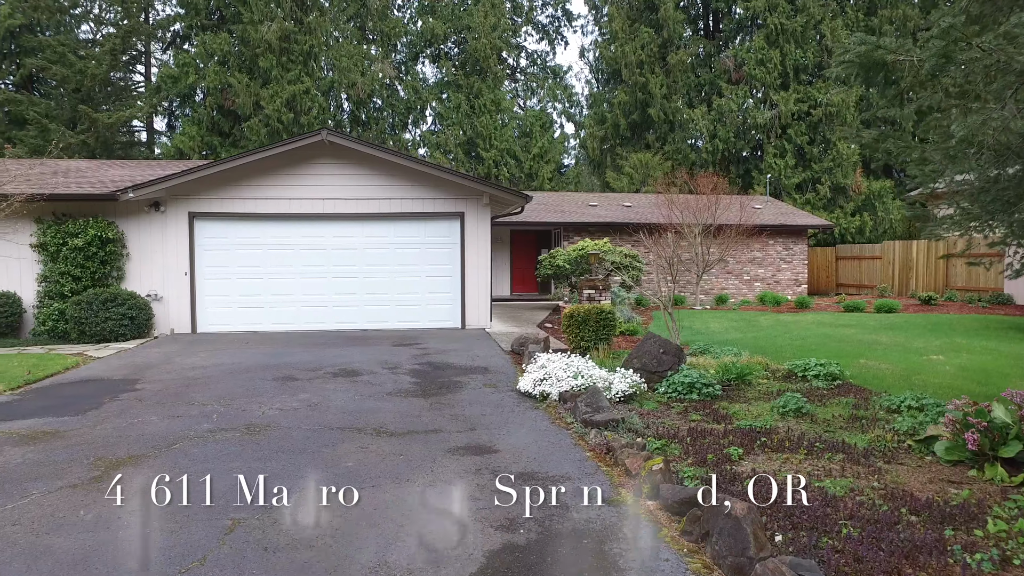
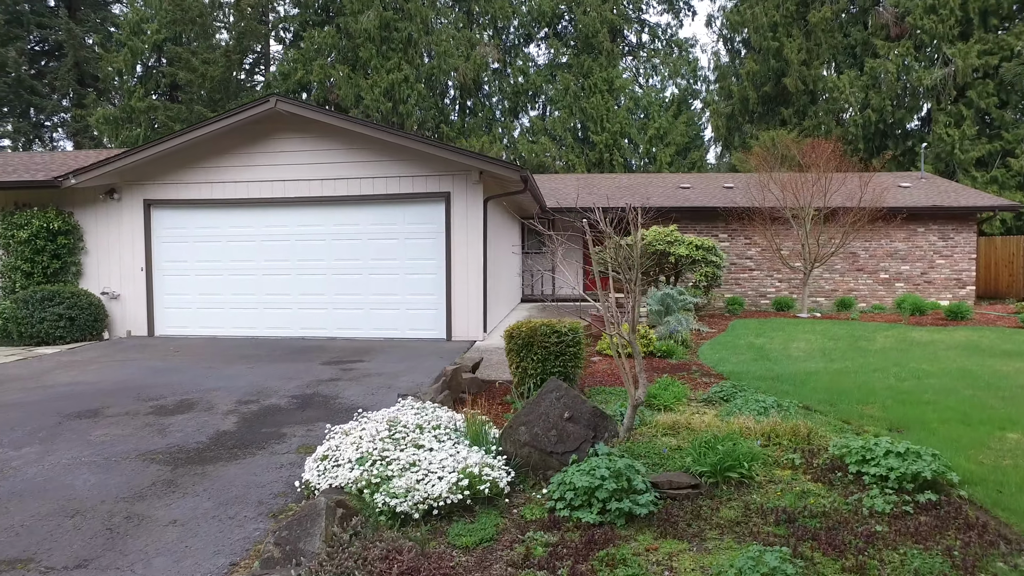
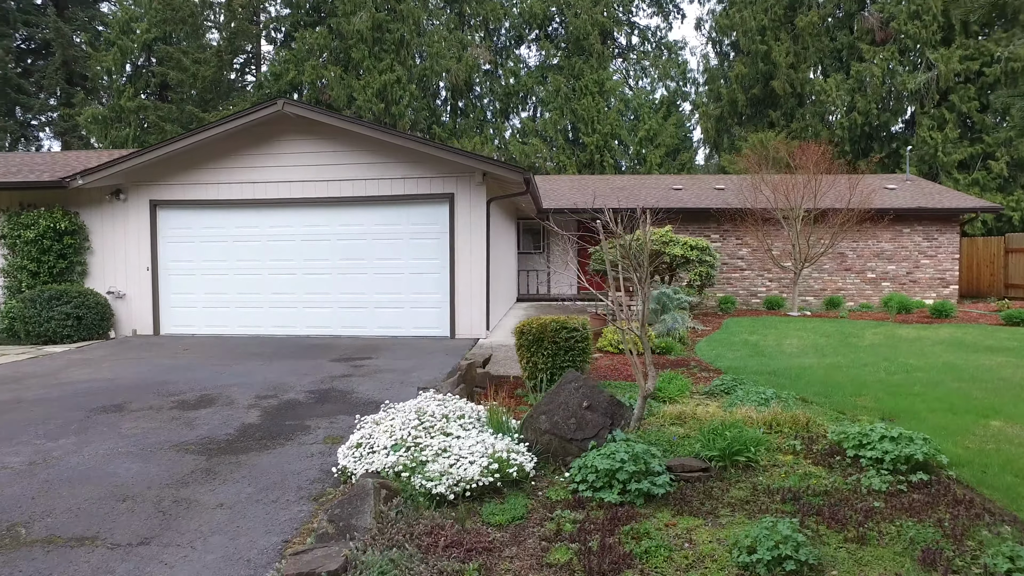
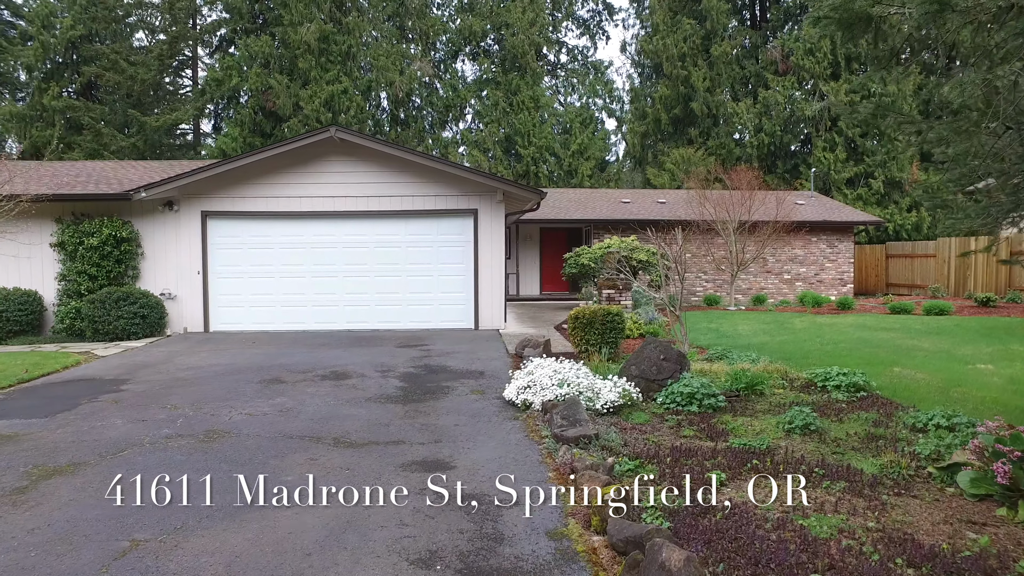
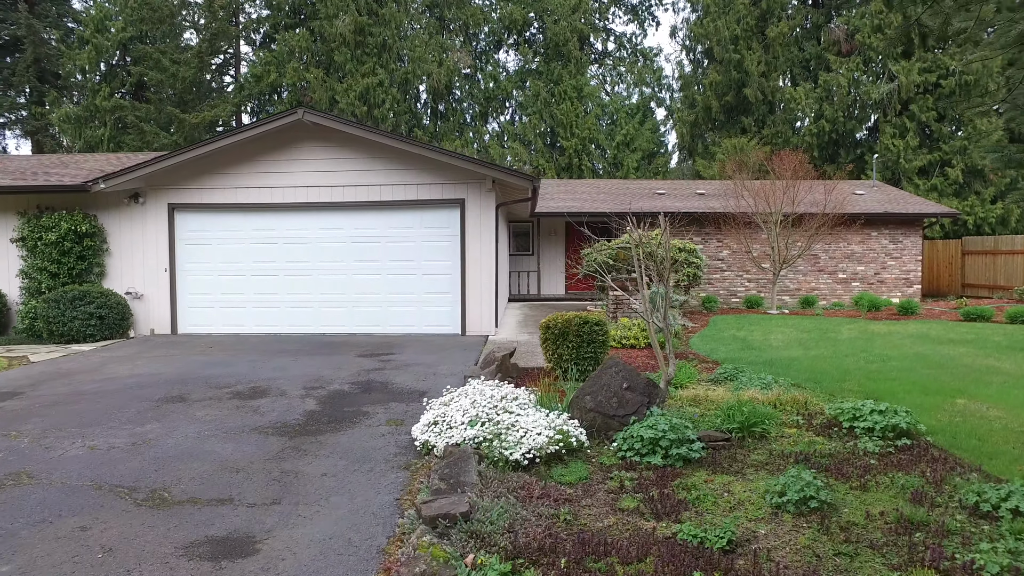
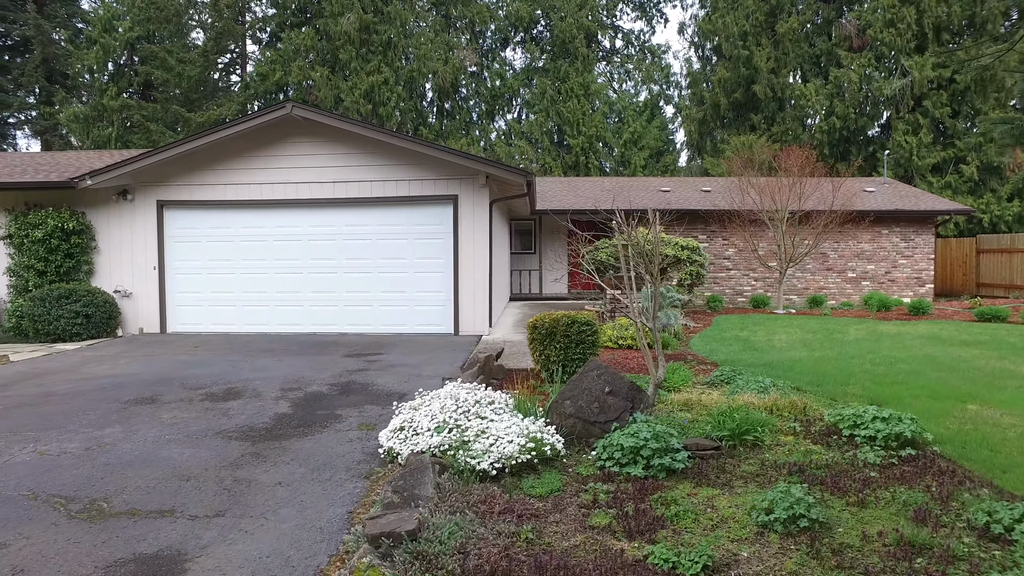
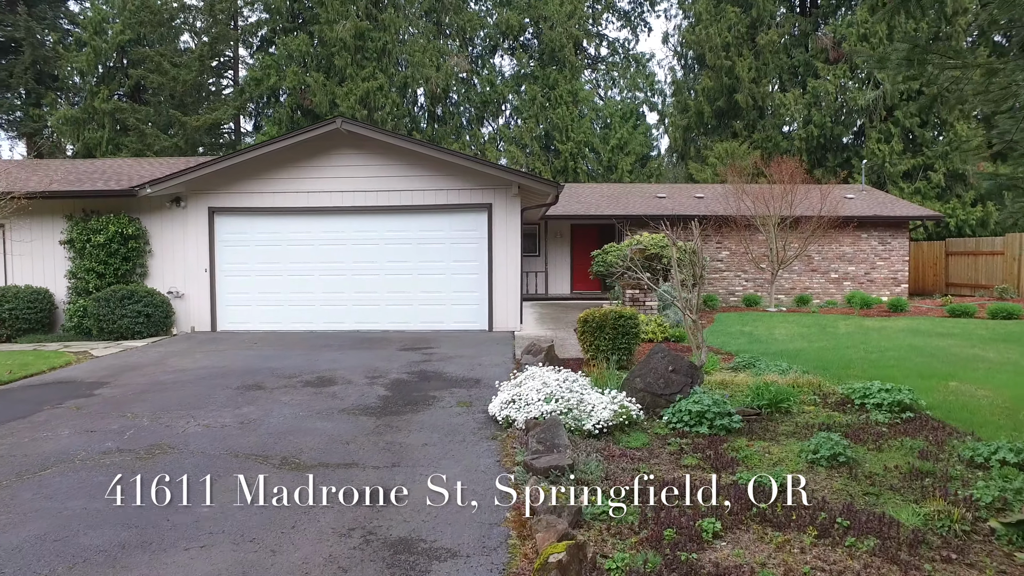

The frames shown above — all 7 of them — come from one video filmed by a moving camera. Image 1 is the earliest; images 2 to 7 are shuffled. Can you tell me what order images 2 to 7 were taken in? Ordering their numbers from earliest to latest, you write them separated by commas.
4, 7, 5, 6, 3, 2
